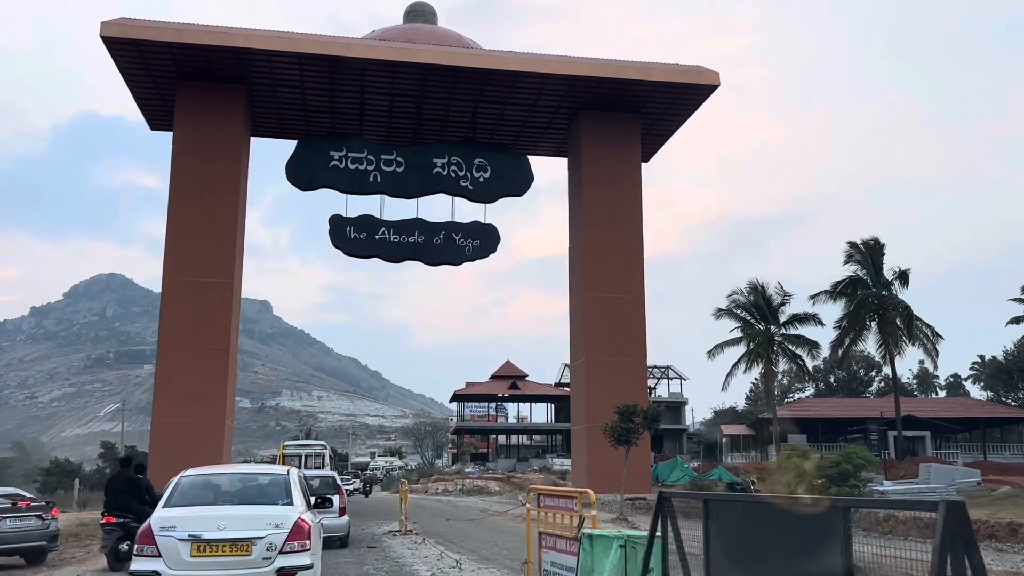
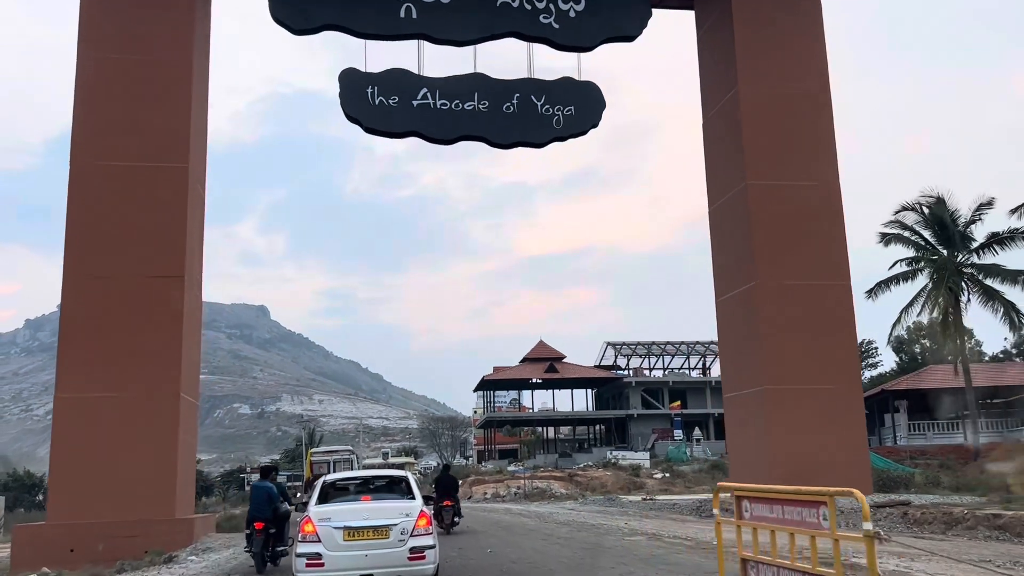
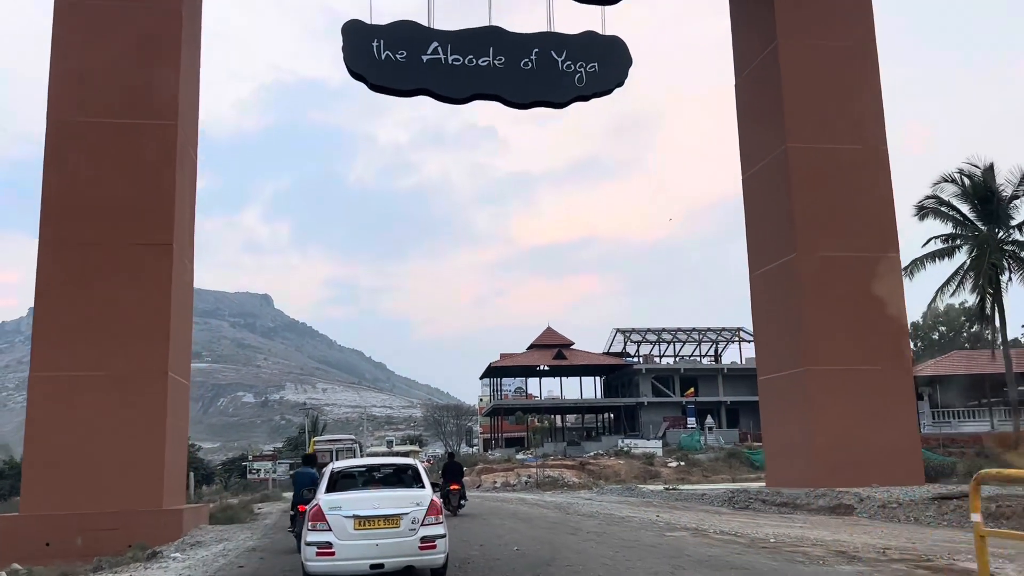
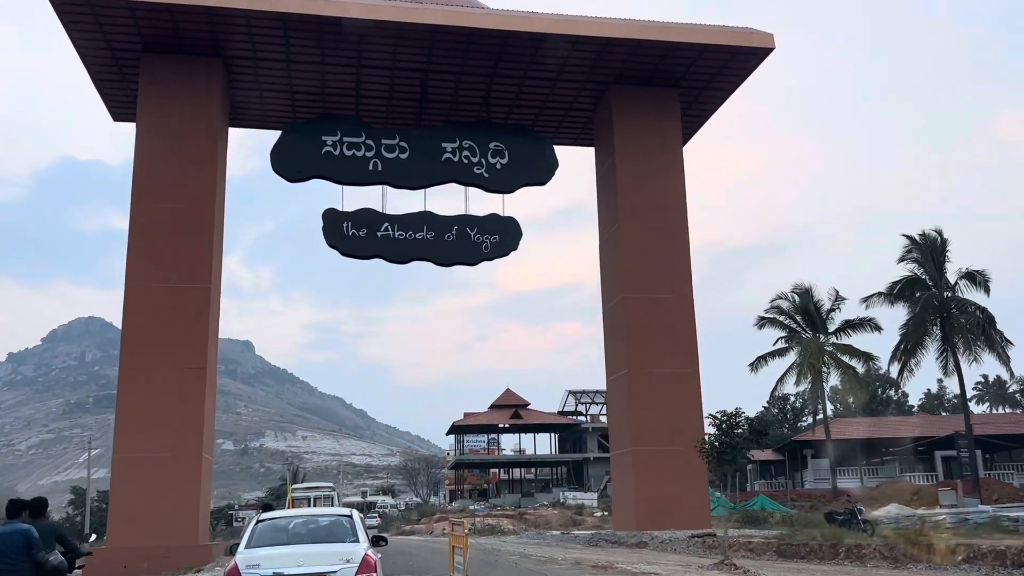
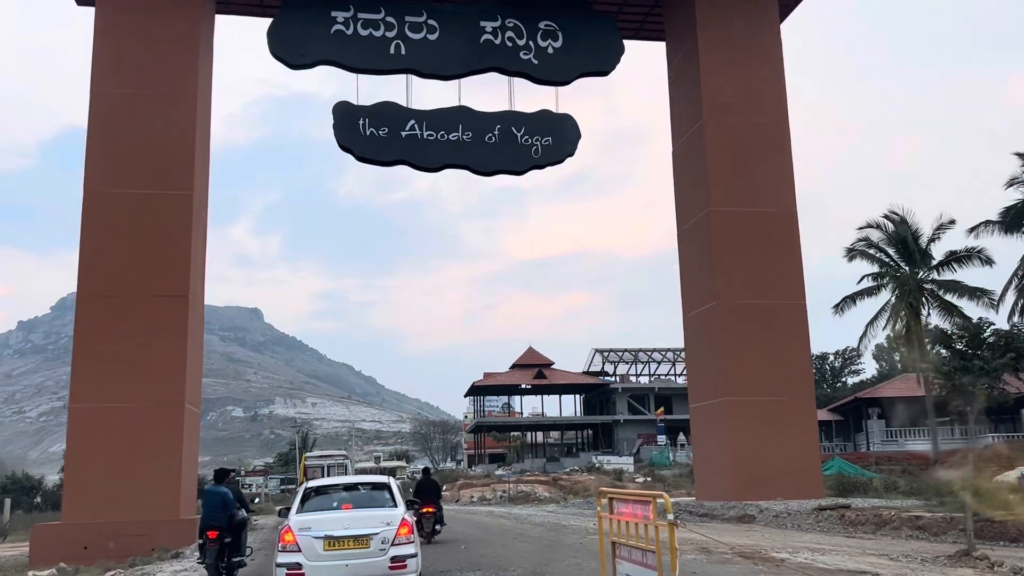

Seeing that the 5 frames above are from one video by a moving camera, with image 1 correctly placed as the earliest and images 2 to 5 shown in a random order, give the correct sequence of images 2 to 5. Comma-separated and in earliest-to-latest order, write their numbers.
4, 5, 2, 3
